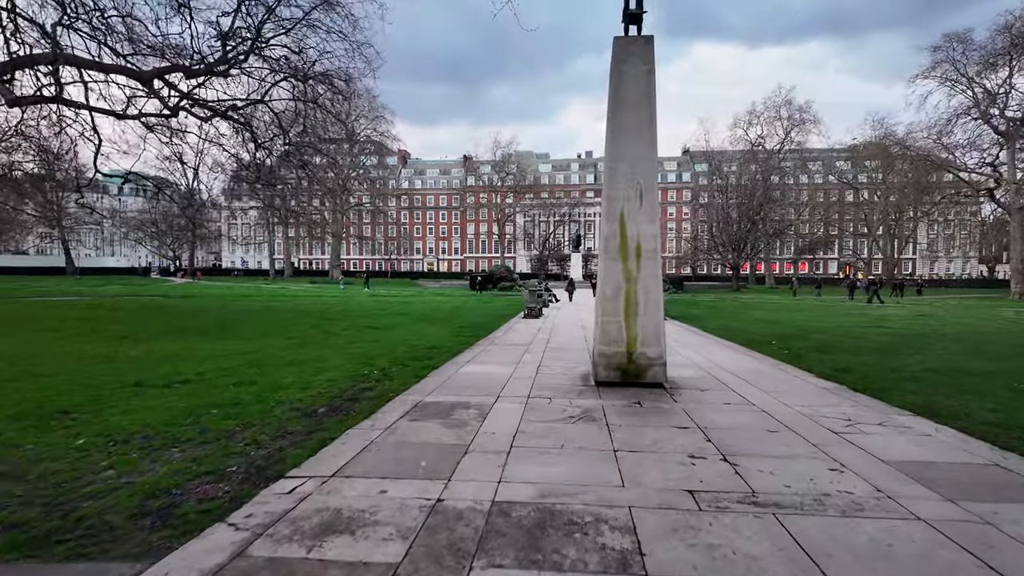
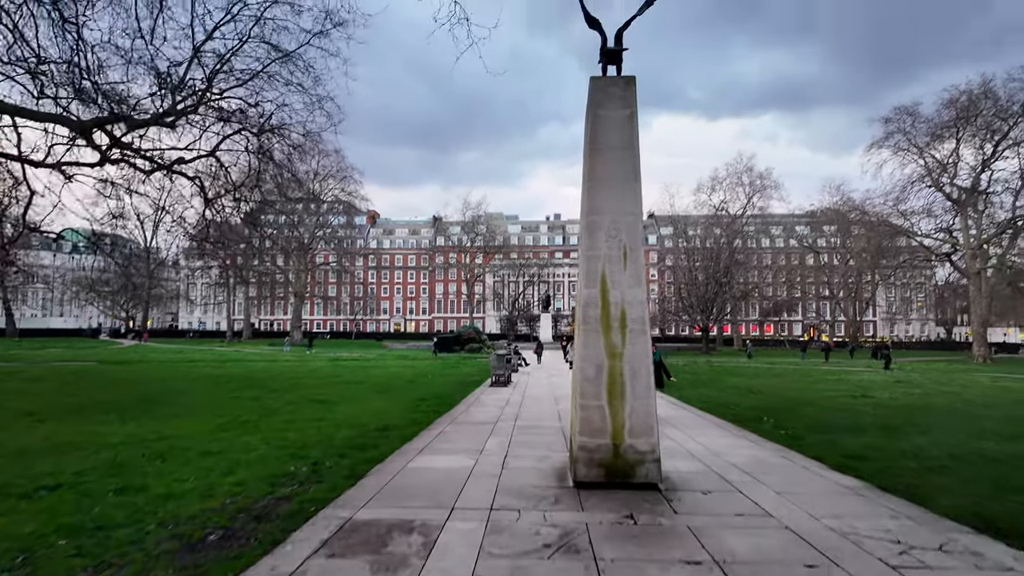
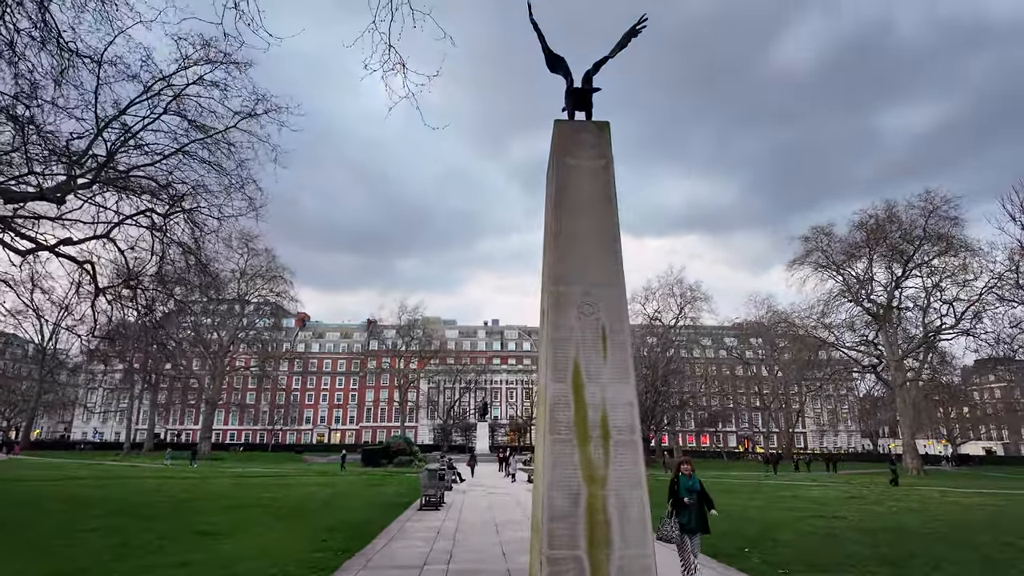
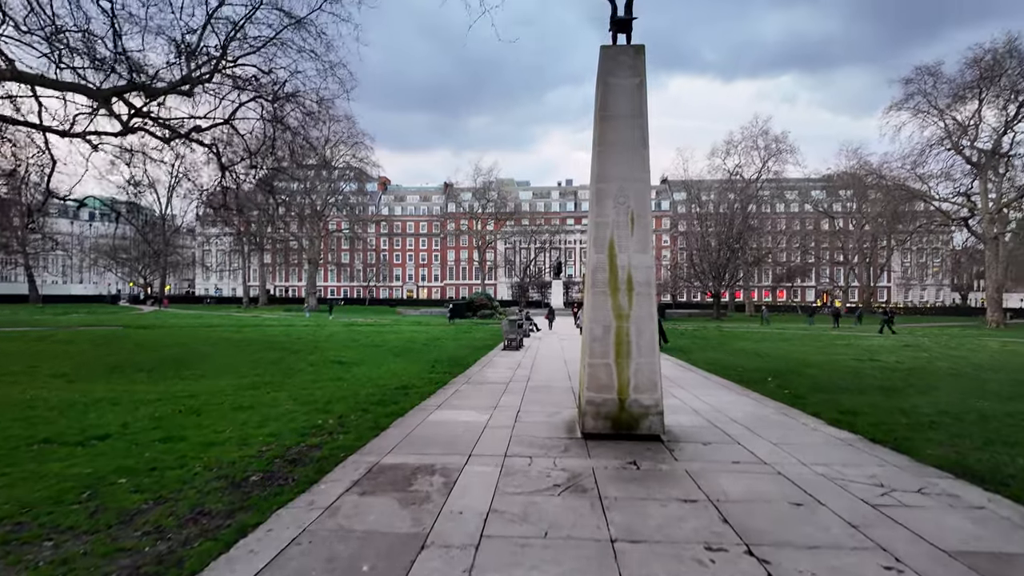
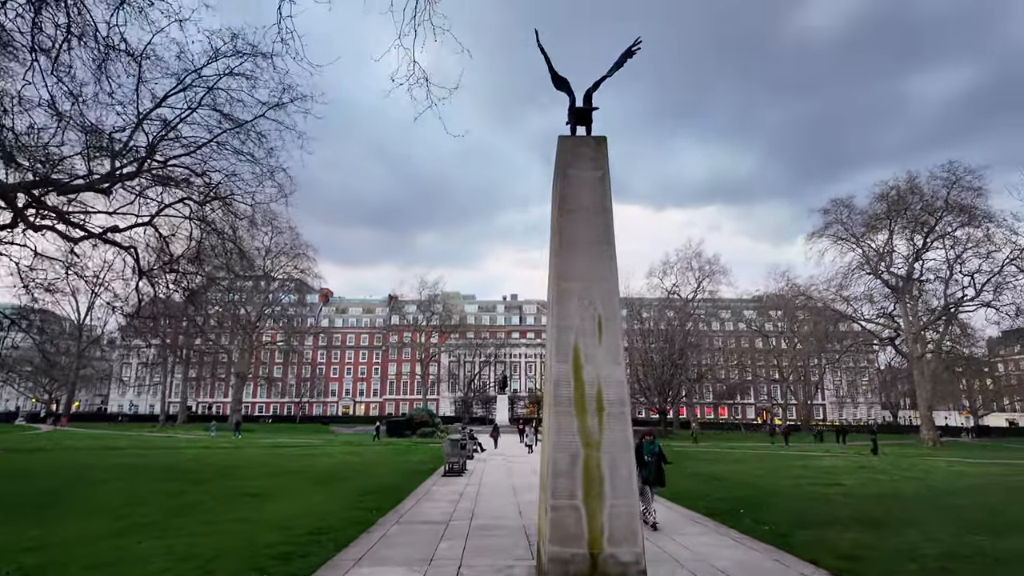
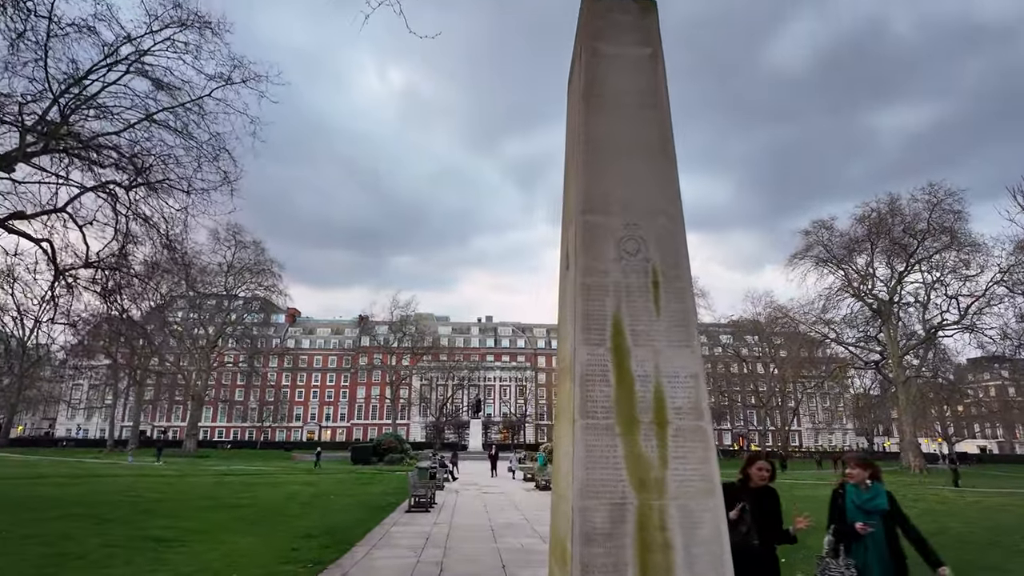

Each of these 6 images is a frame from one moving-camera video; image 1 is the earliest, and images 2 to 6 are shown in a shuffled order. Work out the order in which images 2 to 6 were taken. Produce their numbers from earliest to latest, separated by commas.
4, 2, 5, 3, 6
